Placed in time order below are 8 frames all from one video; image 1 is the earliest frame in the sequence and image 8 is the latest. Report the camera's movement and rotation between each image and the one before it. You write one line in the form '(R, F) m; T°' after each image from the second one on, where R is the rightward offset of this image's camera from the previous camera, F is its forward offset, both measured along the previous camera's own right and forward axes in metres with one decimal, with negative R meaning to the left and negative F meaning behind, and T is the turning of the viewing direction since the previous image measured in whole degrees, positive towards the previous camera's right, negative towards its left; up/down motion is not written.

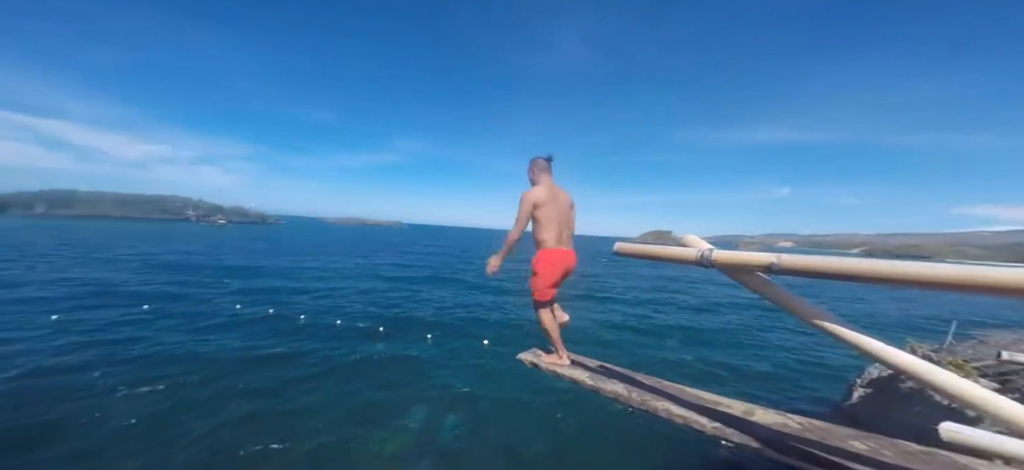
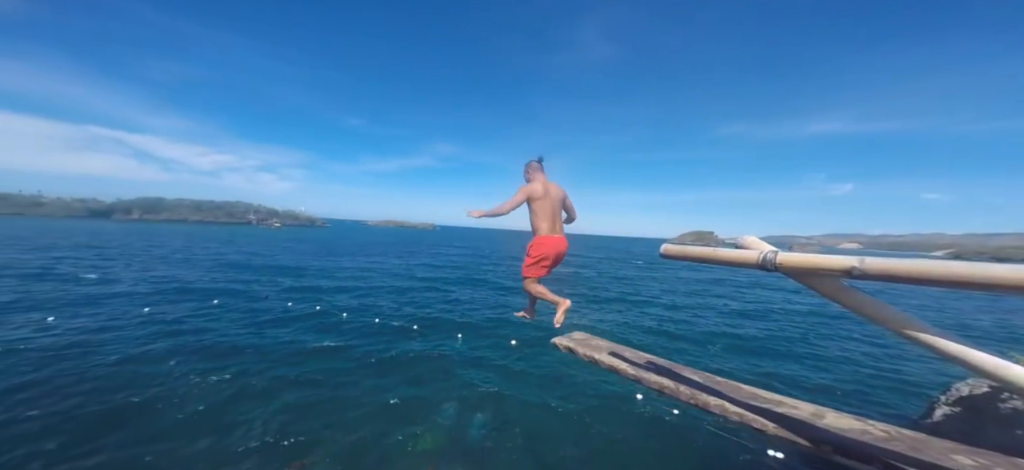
(-0.1, -0.1) m; -6°
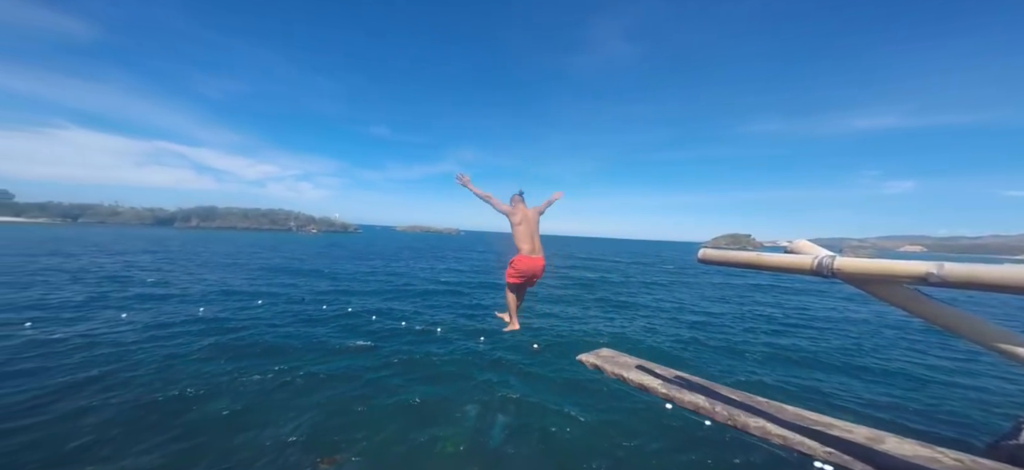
(0.0, +0.1) m; -4°
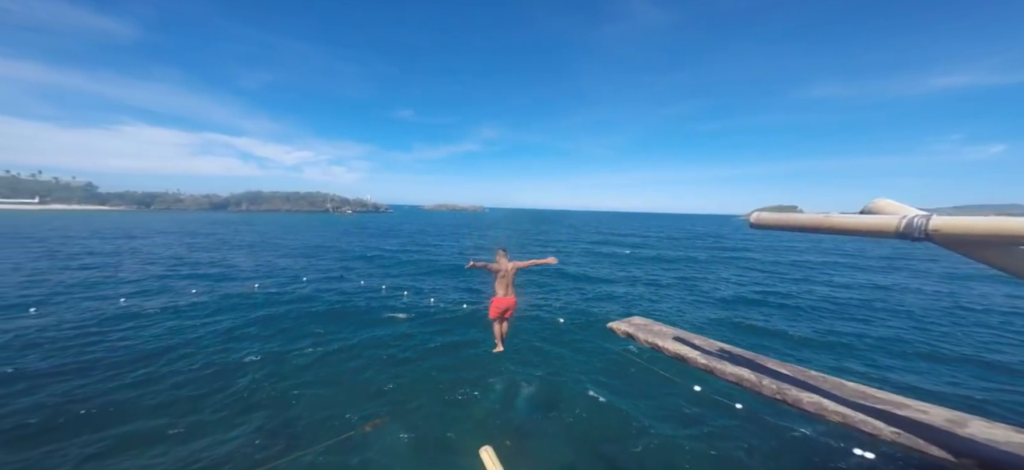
(0.0, +0.4) m; -4°
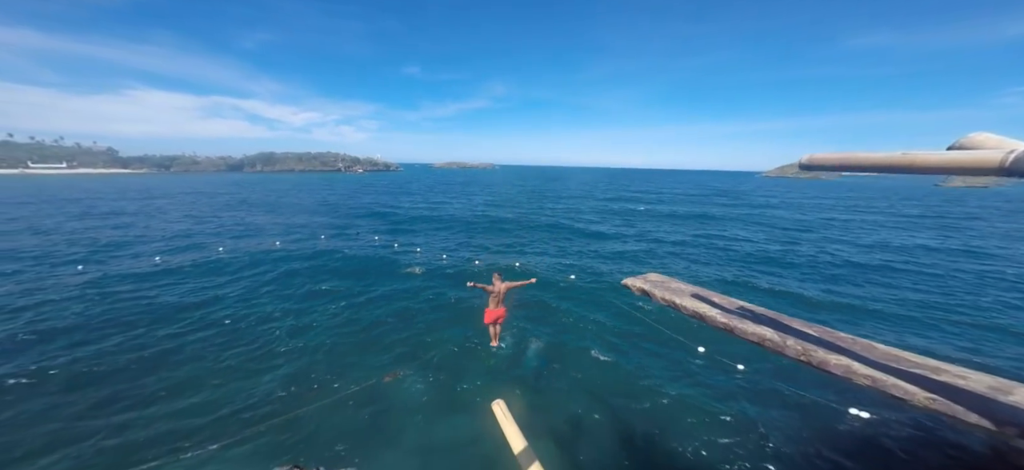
(-0.1, +0.5) m; -1°
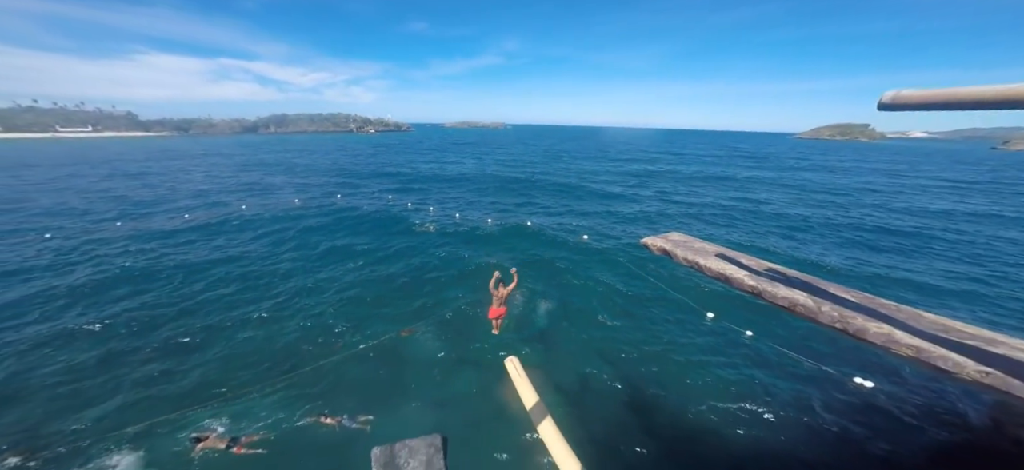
(-0.2, +0.4) m; -2°
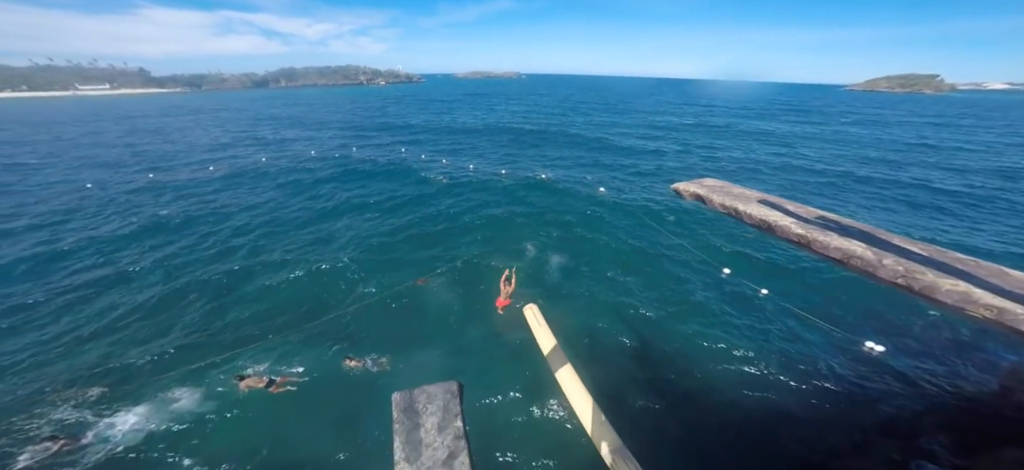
(-0.2, +0.4) m; -2°
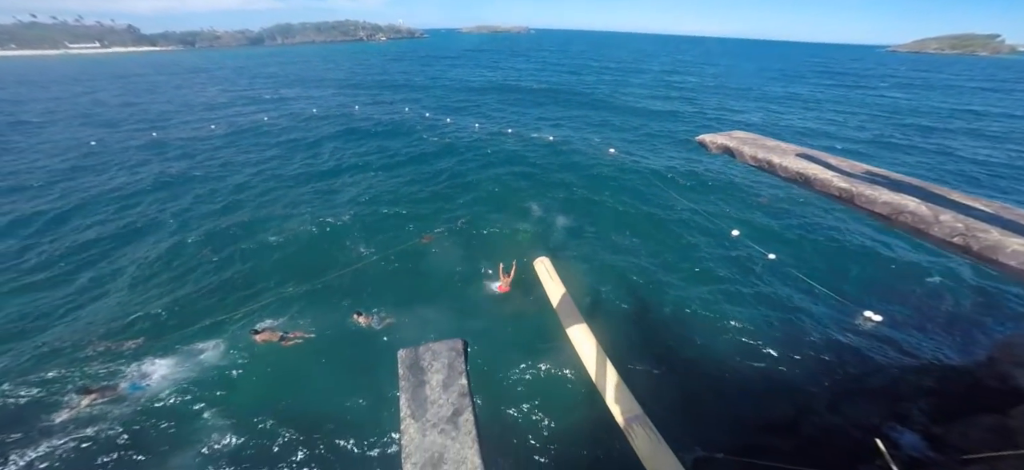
(-0.1, +0.3) m; 0°
